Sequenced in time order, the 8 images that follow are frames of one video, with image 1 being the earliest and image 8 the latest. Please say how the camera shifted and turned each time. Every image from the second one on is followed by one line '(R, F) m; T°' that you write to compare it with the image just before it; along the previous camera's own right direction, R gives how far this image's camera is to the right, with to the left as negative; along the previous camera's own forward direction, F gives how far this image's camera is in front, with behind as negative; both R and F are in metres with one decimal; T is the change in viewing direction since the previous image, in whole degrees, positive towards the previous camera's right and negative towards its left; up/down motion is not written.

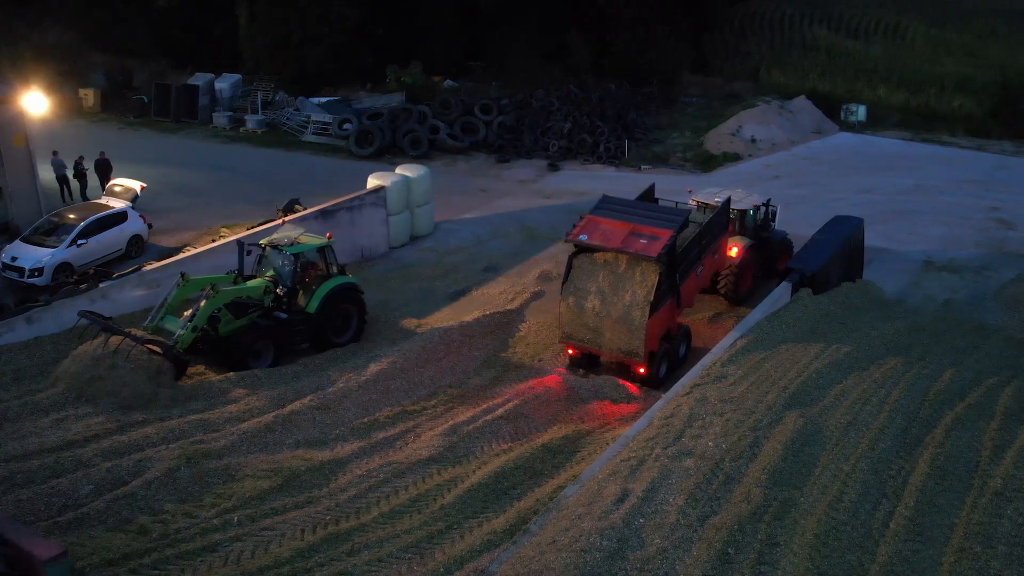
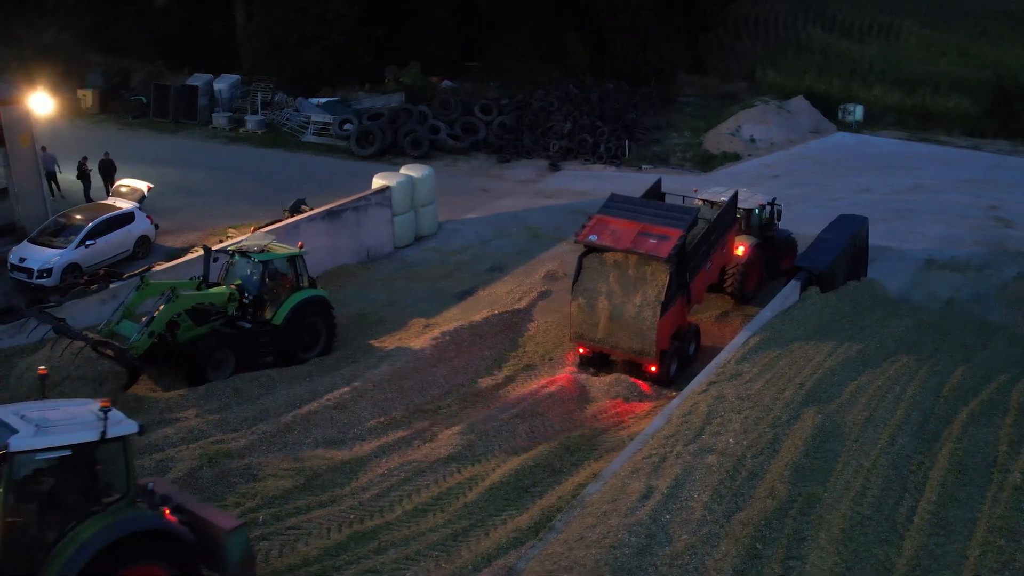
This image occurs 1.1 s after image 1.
(-0.3, -0.1) m; +1°
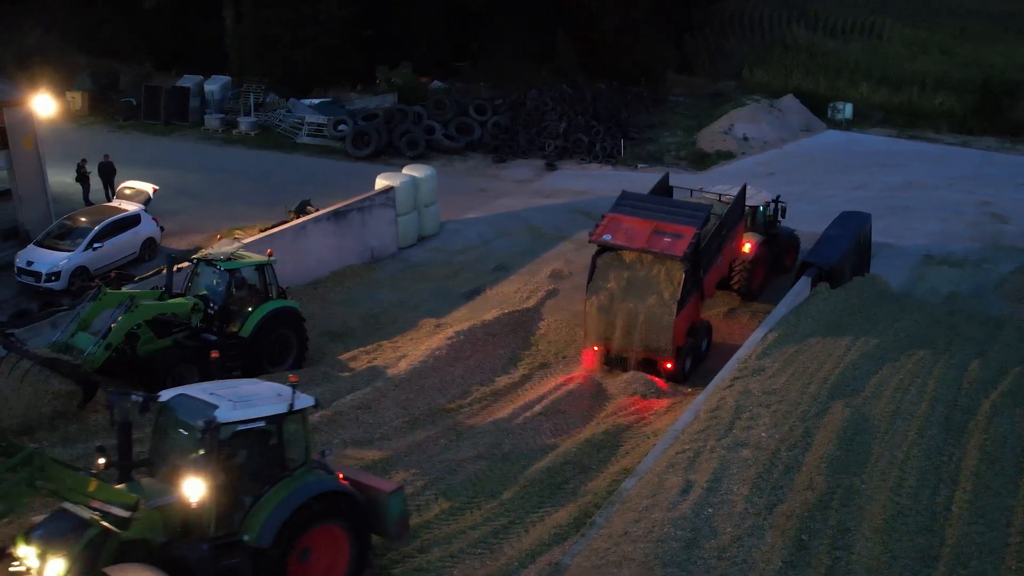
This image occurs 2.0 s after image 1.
(-0.6, 0.0) m; +1°
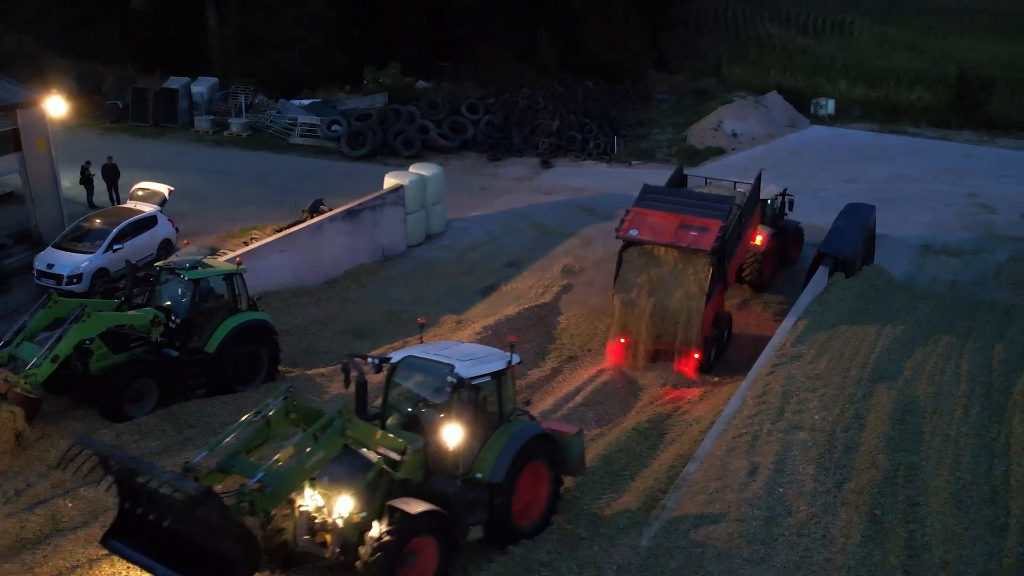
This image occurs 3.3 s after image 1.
(-1.0, -0.2) m; +2°
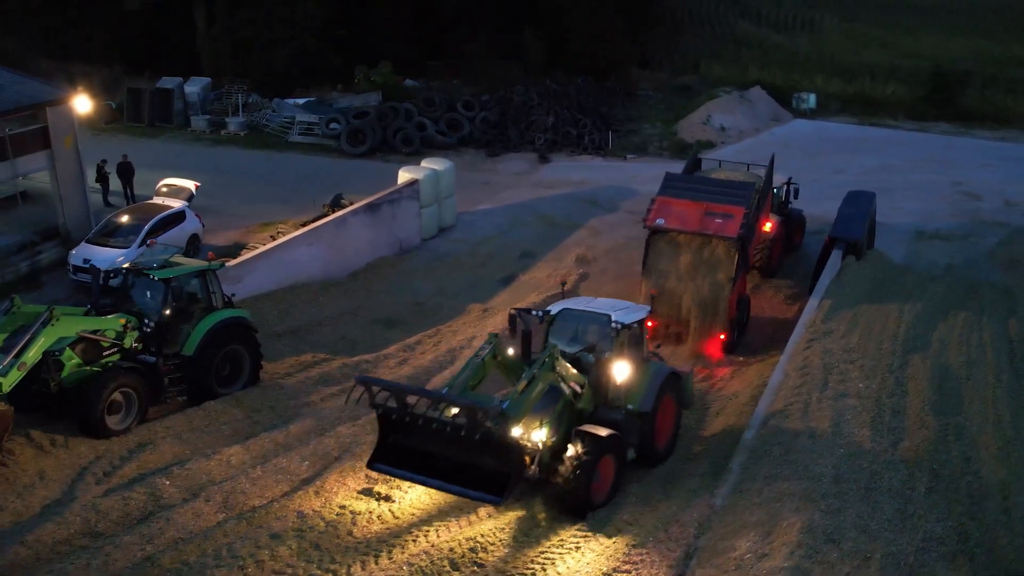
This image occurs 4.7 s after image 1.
(-1.1, -0.5) m; +2°
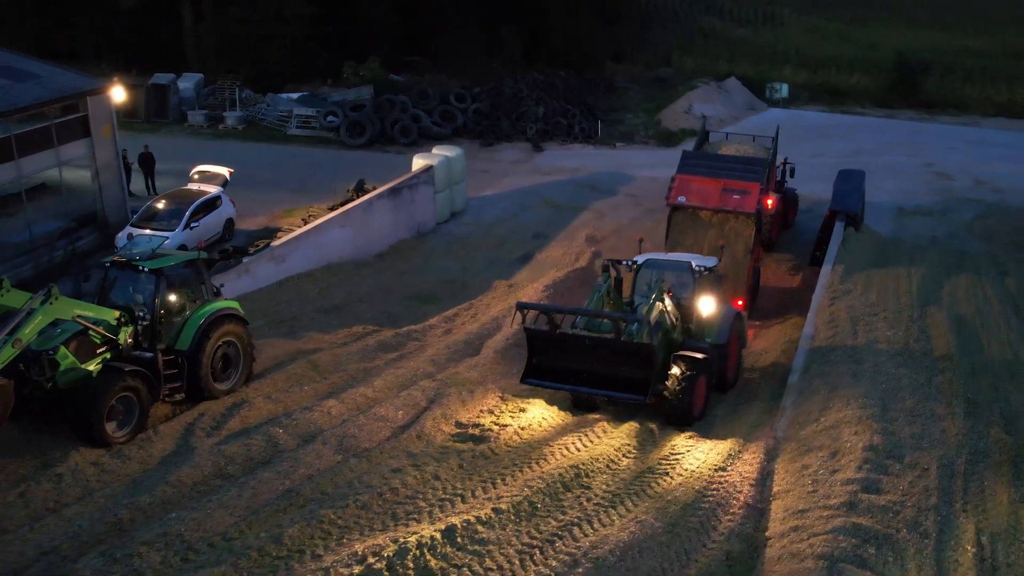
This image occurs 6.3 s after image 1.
(-1.3, -0.9) m; +3°
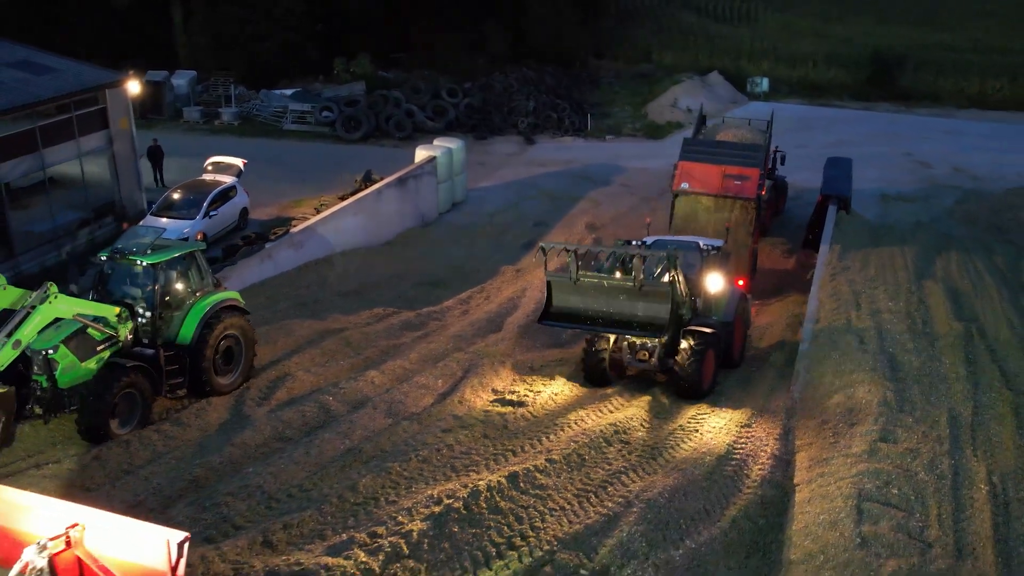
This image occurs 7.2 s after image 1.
(-0.7, -0.6) m; +2°
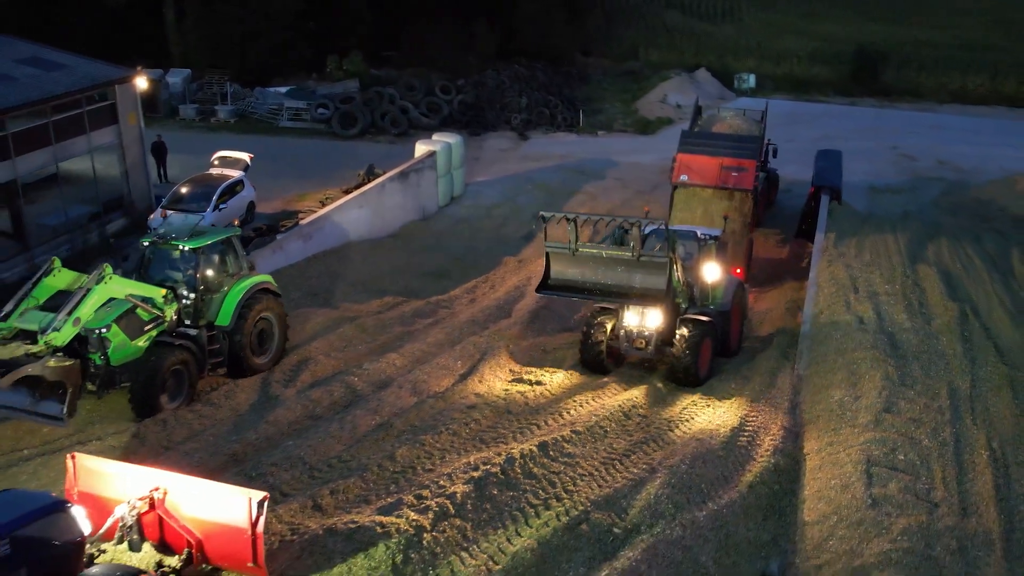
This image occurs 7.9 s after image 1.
(-0.4, -0.4) m; +1°
